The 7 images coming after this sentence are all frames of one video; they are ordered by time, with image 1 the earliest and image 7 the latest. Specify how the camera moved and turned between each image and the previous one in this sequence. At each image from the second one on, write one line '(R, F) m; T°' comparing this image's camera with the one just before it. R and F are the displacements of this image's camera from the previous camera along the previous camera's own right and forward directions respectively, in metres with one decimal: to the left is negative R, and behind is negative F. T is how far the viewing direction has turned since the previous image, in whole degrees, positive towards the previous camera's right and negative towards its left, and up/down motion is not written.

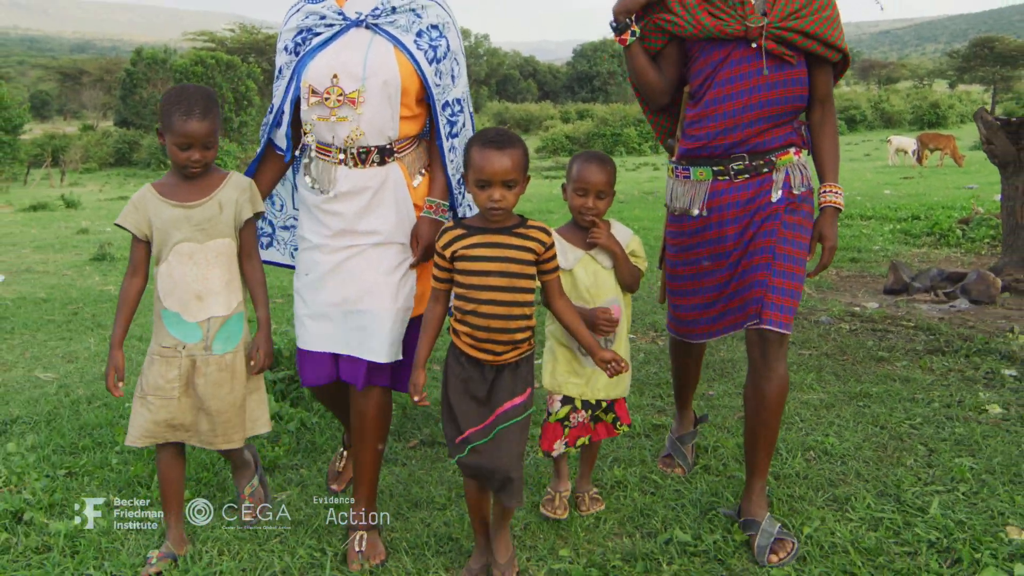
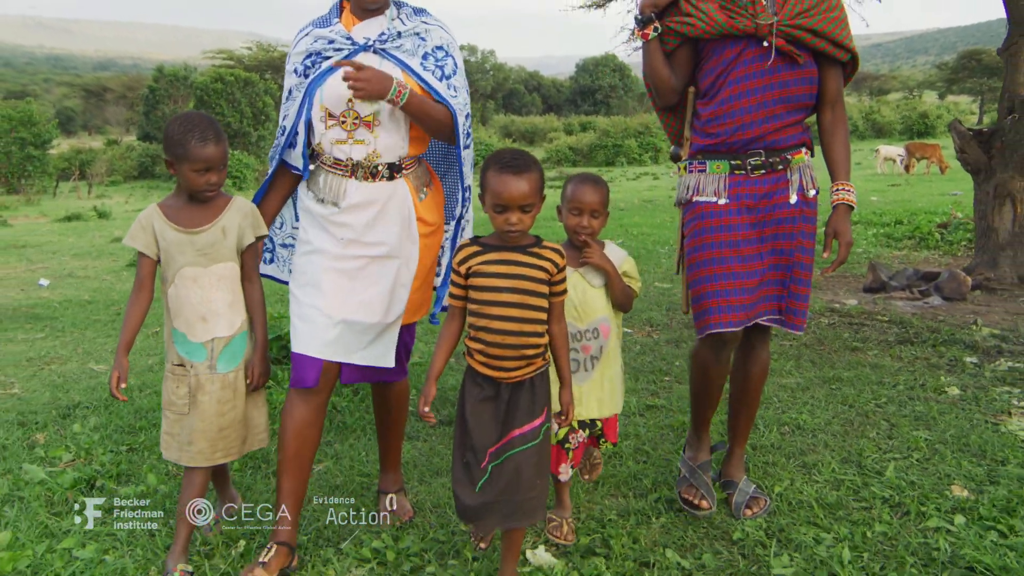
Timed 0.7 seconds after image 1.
(0.0, -0.3) m; 0°
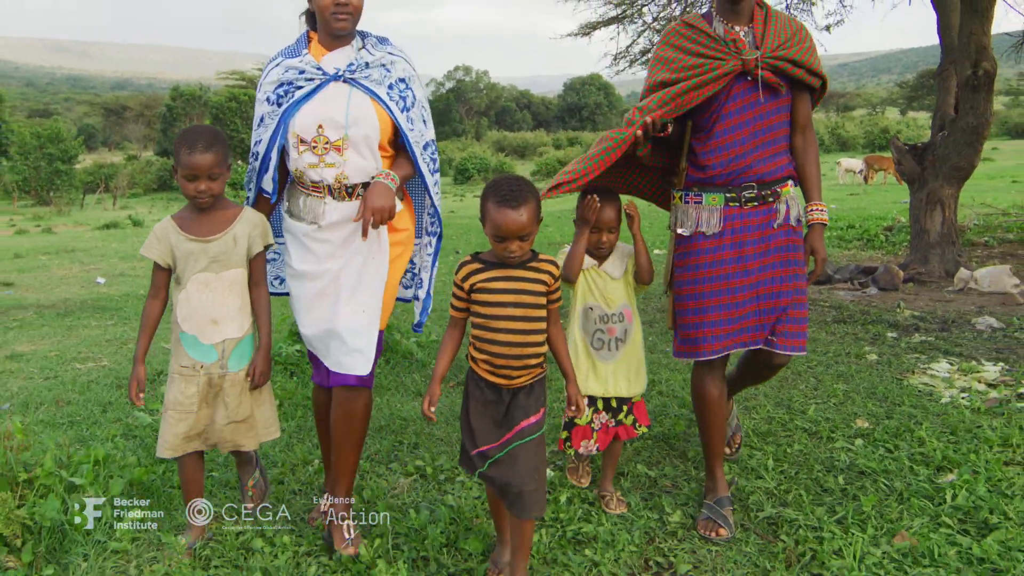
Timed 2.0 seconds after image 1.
(-0.1, -0.7) m; +1°
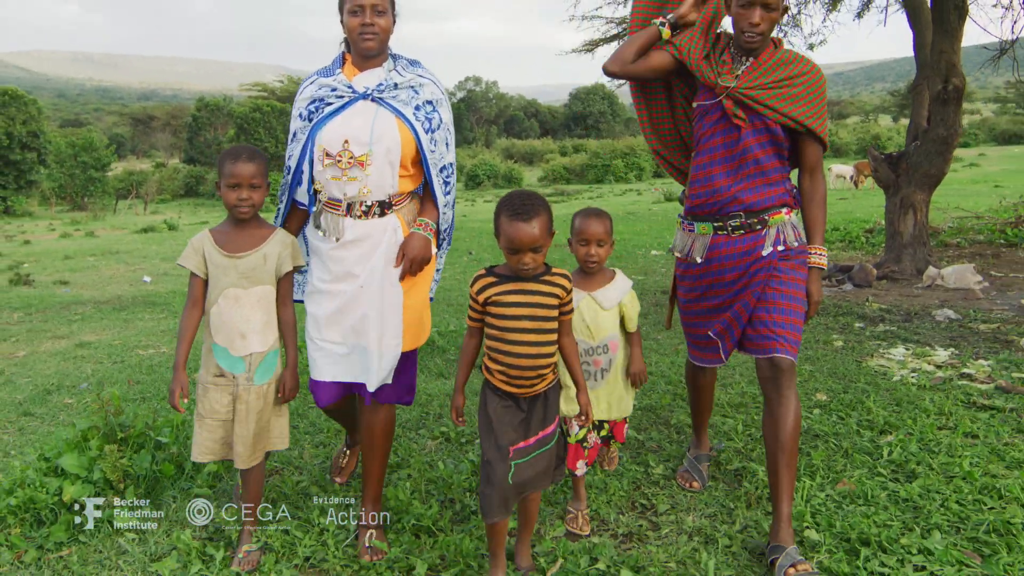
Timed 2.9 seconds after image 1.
(0.0, -0.5) m; -1°
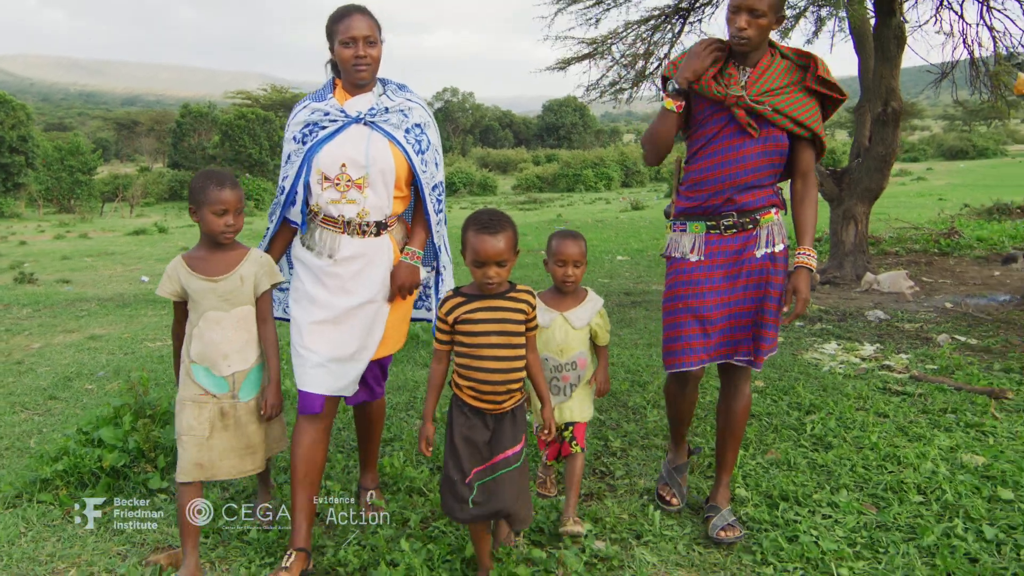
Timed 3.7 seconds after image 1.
(0.0, -0.5) m; +2°
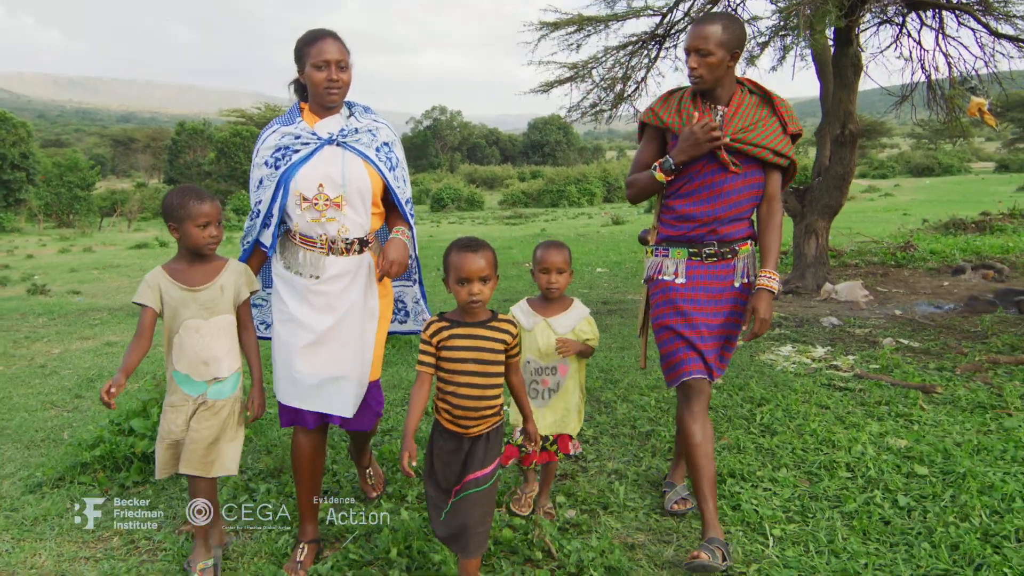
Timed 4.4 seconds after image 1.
(0.0, -0.5) m; +1°
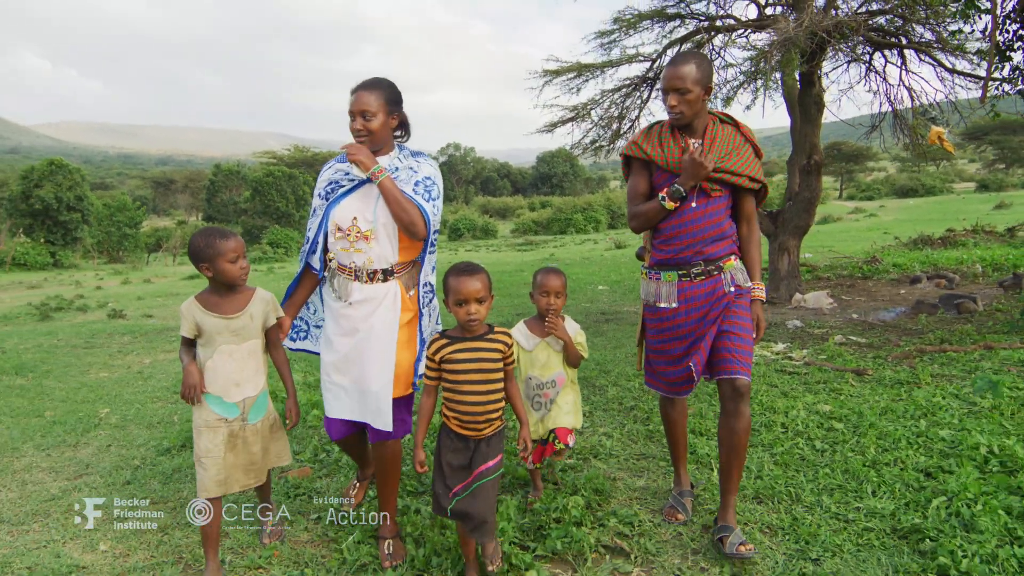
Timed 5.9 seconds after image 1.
(0.0, -1.1) m; -1°
